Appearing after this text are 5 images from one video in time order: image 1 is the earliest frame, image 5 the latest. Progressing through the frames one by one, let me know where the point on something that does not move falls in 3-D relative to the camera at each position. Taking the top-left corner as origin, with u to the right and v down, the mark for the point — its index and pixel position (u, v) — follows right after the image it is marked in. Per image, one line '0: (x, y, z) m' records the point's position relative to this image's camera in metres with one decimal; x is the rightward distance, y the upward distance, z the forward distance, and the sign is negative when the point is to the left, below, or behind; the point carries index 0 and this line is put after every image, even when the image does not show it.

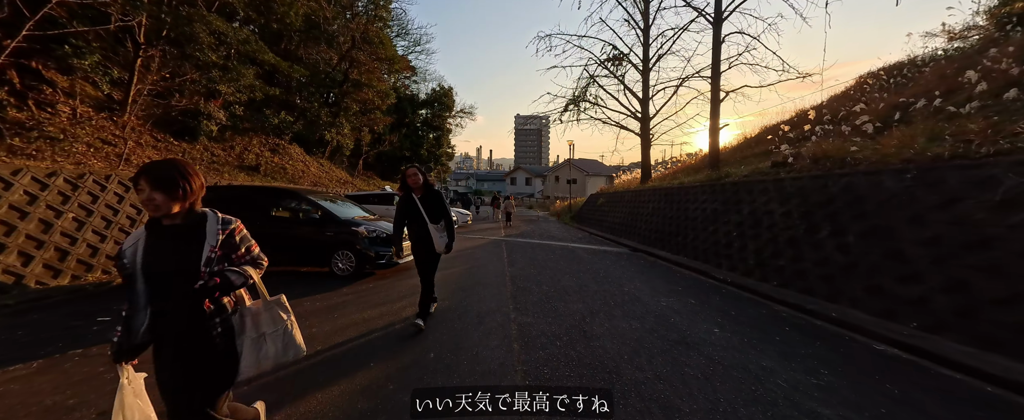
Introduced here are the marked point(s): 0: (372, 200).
0: (-4.8, +0.3, +11.8) m
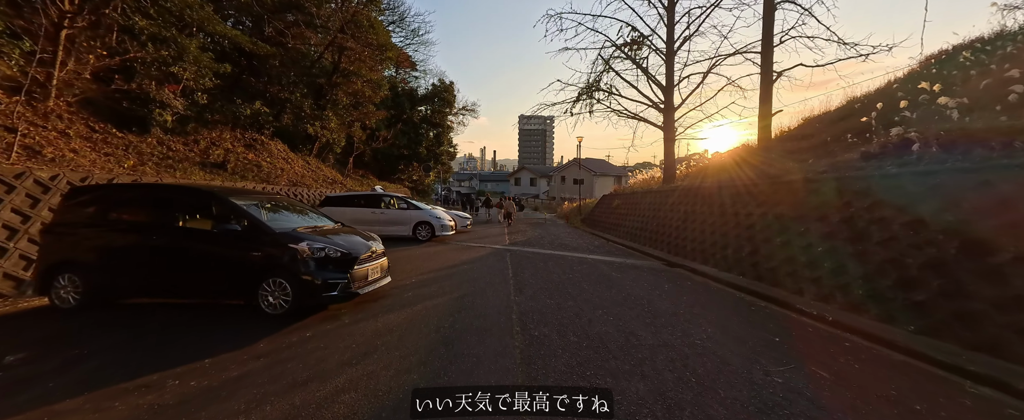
0: (-4.7, +0.2, +10.2) m
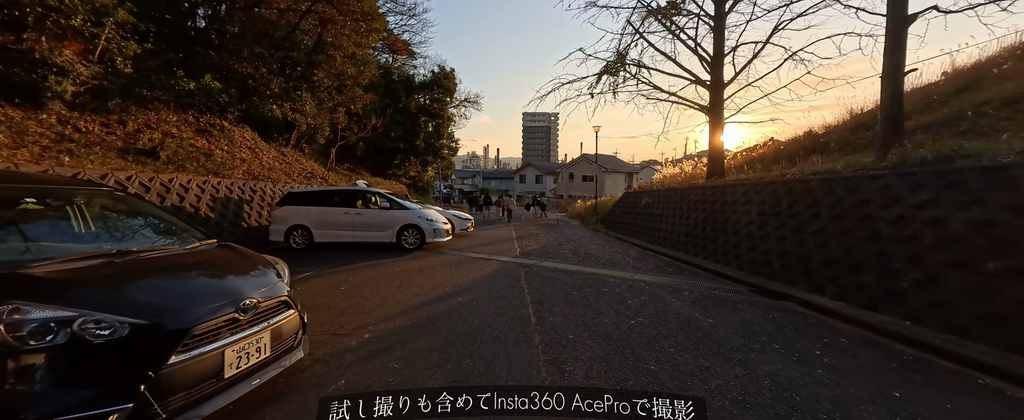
0: (-4.4, +0.2, +8.0) m
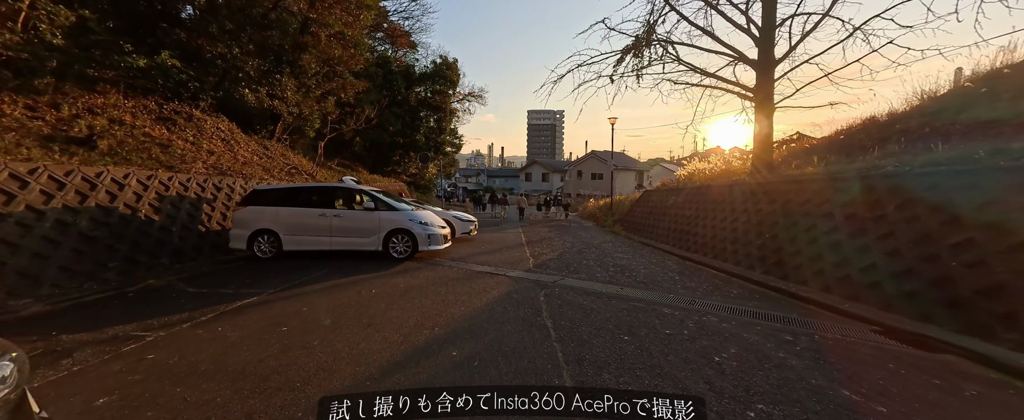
0: (-4.1, +0.2, +6.6) m
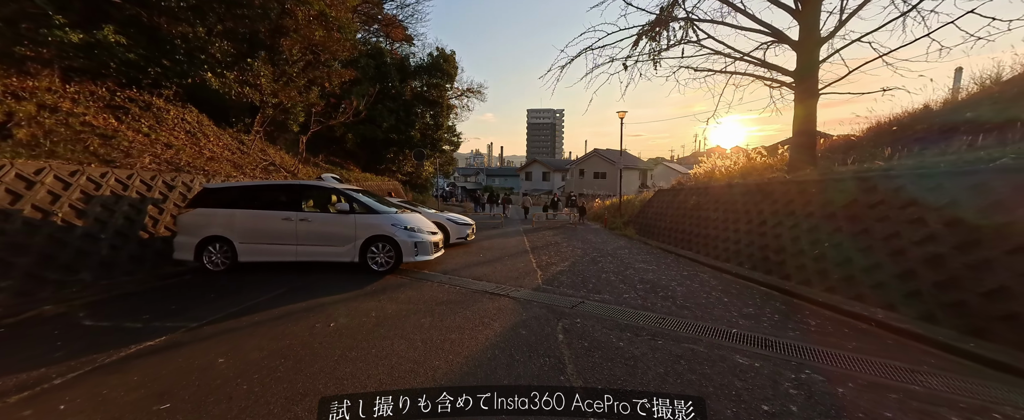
0: (-4.1, +0.2, +5.5) m
